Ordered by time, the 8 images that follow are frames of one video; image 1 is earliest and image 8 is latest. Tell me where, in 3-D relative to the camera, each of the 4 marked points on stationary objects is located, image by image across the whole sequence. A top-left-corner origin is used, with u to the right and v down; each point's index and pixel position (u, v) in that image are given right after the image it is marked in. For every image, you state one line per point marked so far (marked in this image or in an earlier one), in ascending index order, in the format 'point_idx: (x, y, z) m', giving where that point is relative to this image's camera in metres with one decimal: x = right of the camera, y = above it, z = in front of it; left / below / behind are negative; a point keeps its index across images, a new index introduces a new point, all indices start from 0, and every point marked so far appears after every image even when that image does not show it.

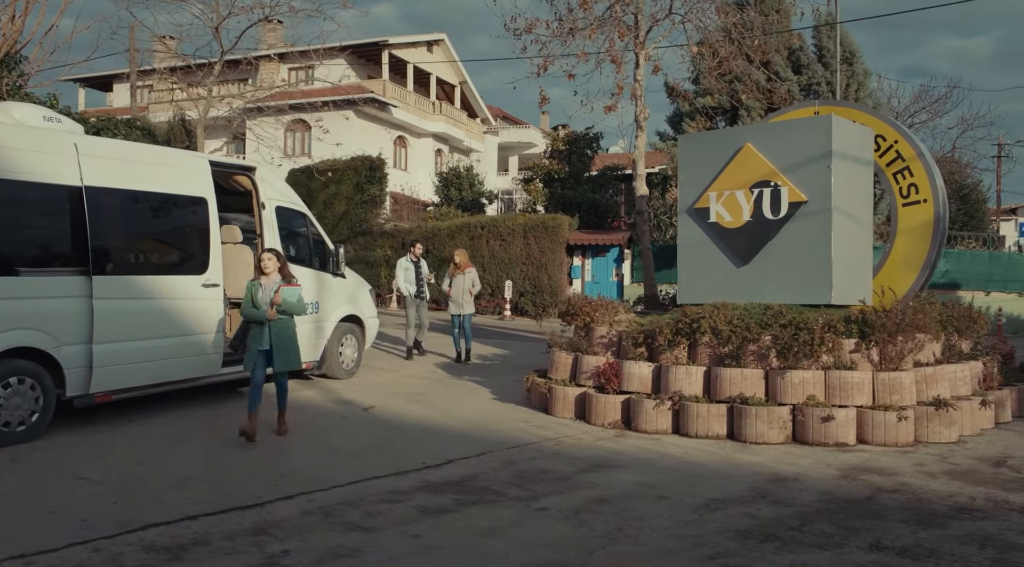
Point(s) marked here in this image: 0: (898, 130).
0: (+4.5, +1.8, +9.8) m
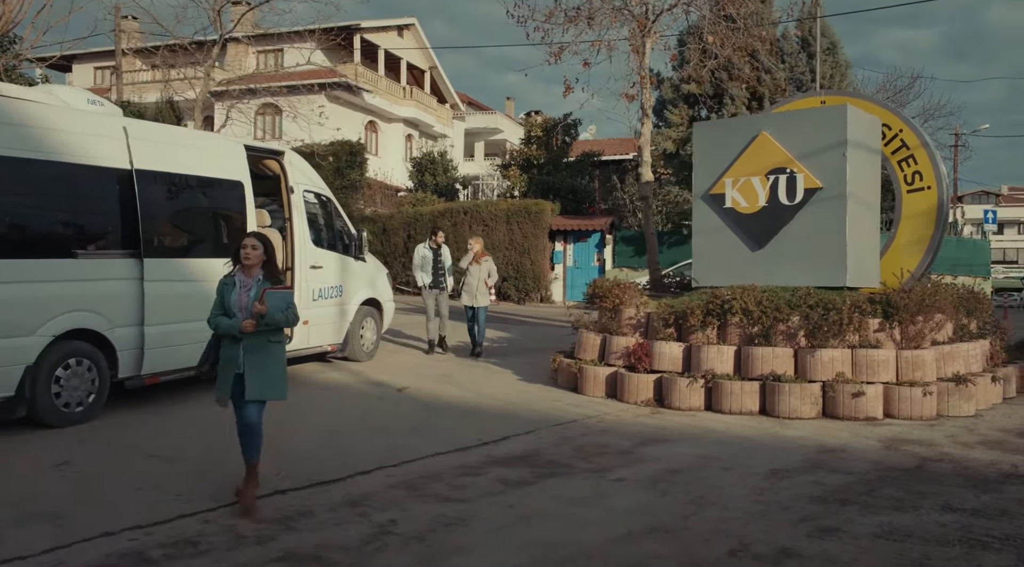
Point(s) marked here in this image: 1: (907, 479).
0: (+4.8, +2.0, +10.2) m
1: (+2.6, -1.3, +5.5) m
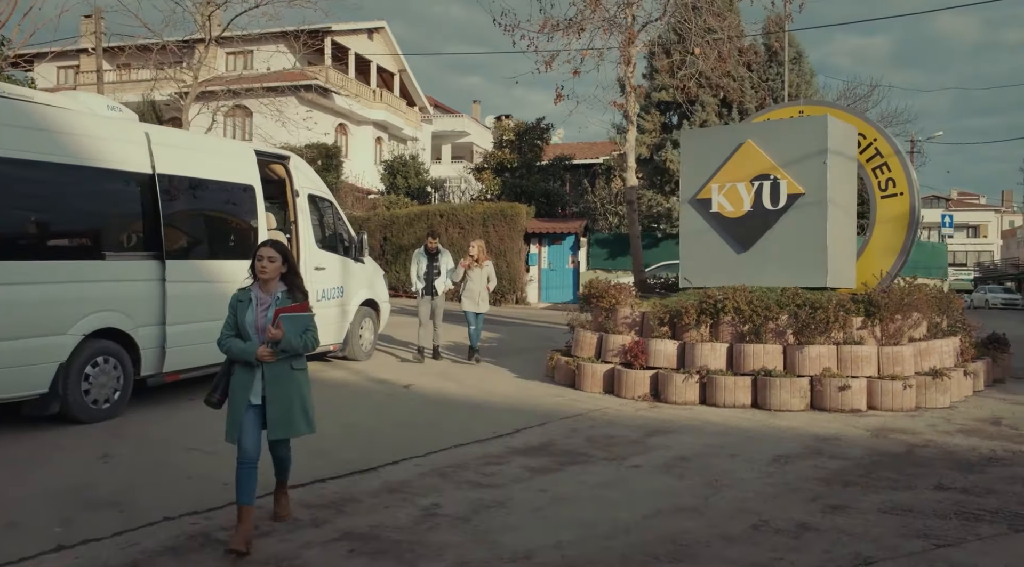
0: (+4.7, +2.0, +10.8) m
1: (+2.8, -1.3, +6.0) m
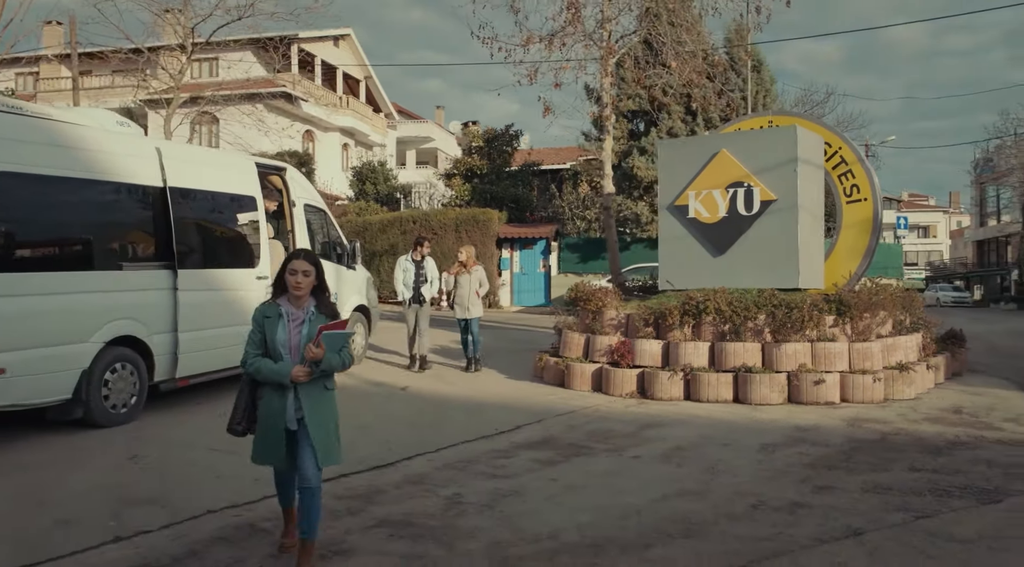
0: (+4.5, +2.0, +11.4) m
1: (+2.8, -1.3, +6.5) m
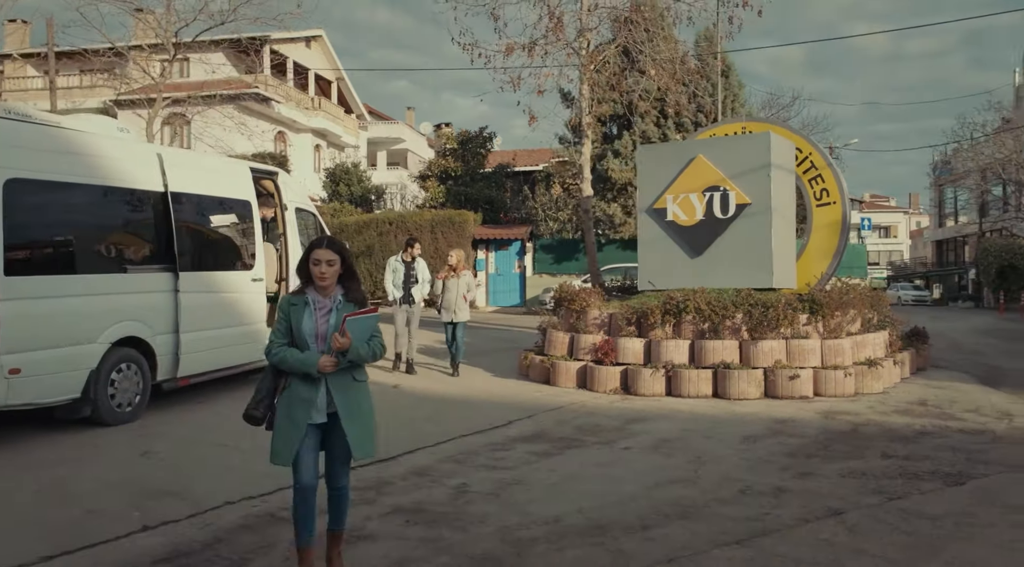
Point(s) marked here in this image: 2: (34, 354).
0: (+4.3, +2.0, +11.9) m
1: (+2.8, -1.3, +6.9) m
2: (-3.6, -0.5, +6.4) m
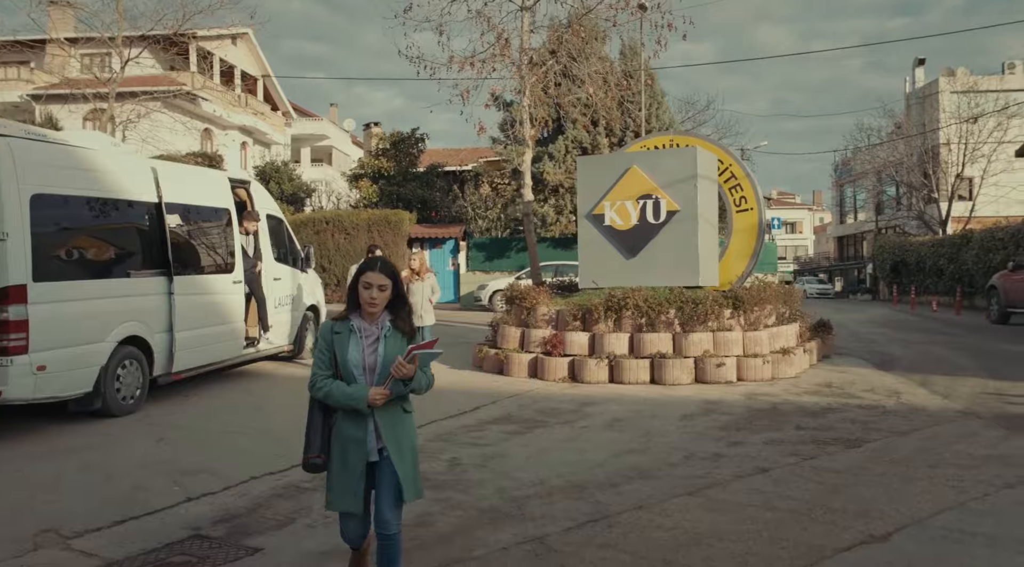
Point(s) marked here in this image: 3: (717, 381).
0: (+3.5, +2.0, +13.3) m
1: (+2.5, -1.3, +8.2) m
2: (-3.8, -0.6, +7.1) m
3: (+2.5, -1.2, +10.4) m
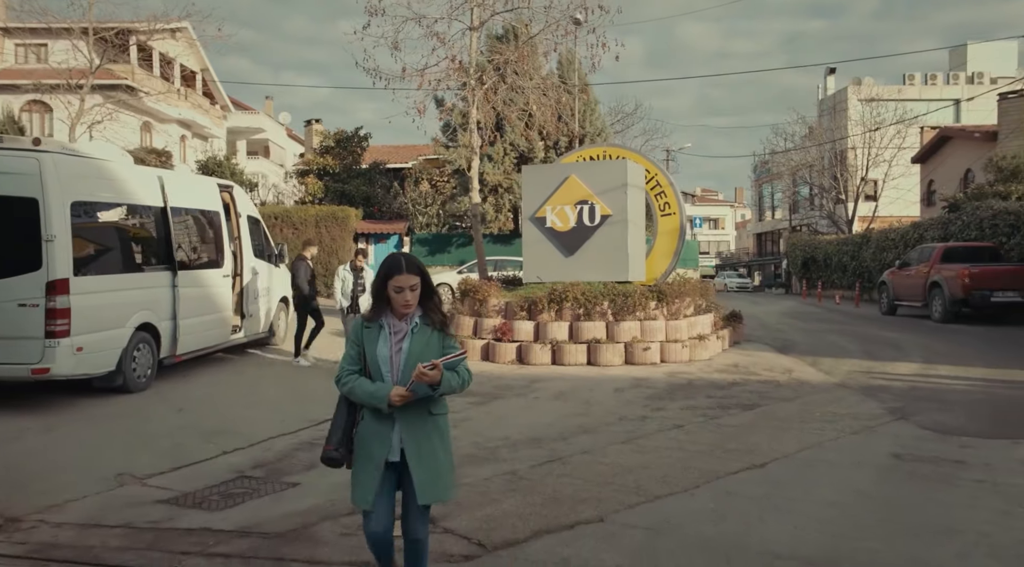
0: (+2.6, +2.1, +15.1) m
1: (+2.1, -1.2, +10.0) m
2: (-4.2, -0.5, +8.3) m
3: (+1.9, -1.2, +12.1) m
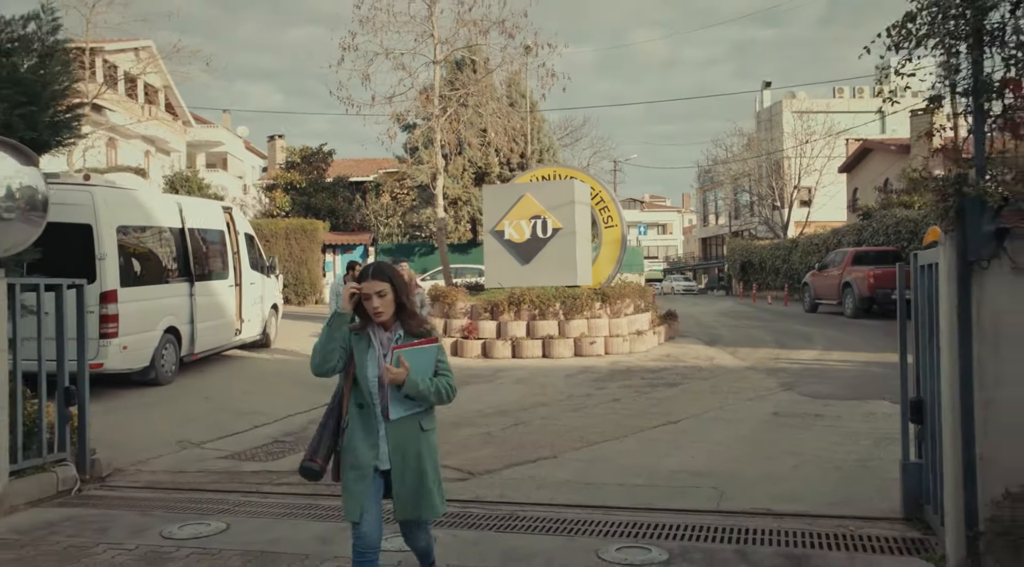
0: (+1.8, +2.0, +17.2) m
1: (+1.6, -1.3, +12.0) m
2: (-4.5, -0.6, +10.0) m
3: (+1.3, -1.2, +14.2) m
